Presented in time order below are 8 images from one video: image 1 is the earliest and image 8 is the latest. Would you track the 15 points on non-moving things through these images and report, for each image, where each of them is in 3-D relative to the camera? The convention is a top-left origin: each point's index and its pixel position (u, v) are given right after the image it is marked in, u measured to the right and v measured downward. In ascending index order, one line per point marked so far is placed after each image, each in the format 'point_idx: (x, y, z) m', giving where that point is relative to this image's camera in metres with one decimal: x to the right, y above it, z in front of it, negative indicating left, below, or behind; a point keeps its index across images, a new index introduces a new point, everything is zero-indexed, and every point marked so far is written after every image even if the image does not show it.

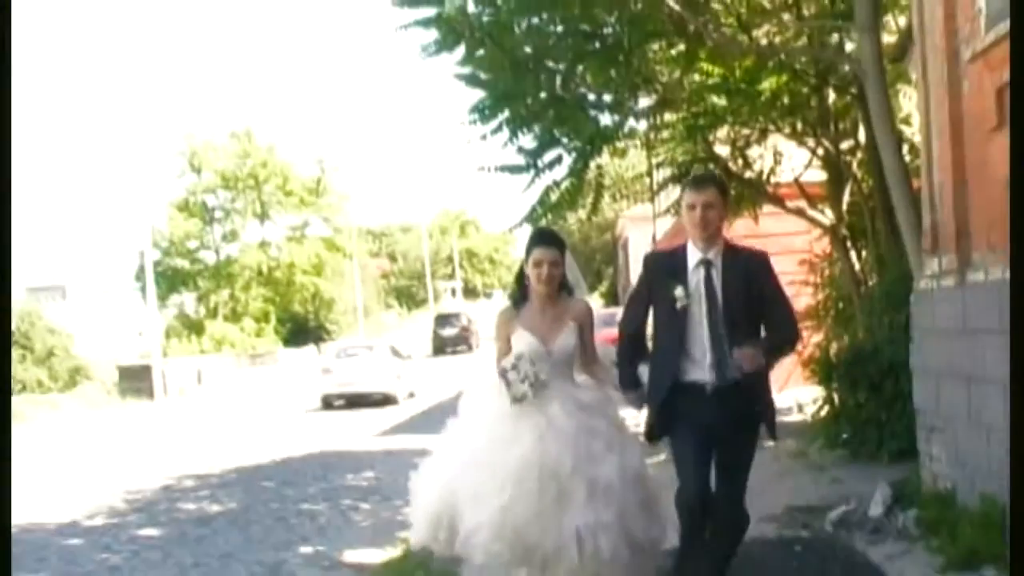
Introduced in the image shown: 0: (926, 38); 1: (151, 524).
0: (+1.8, +1.1, +7.0) m
1: (-2.5, -1.6, +11.1) m
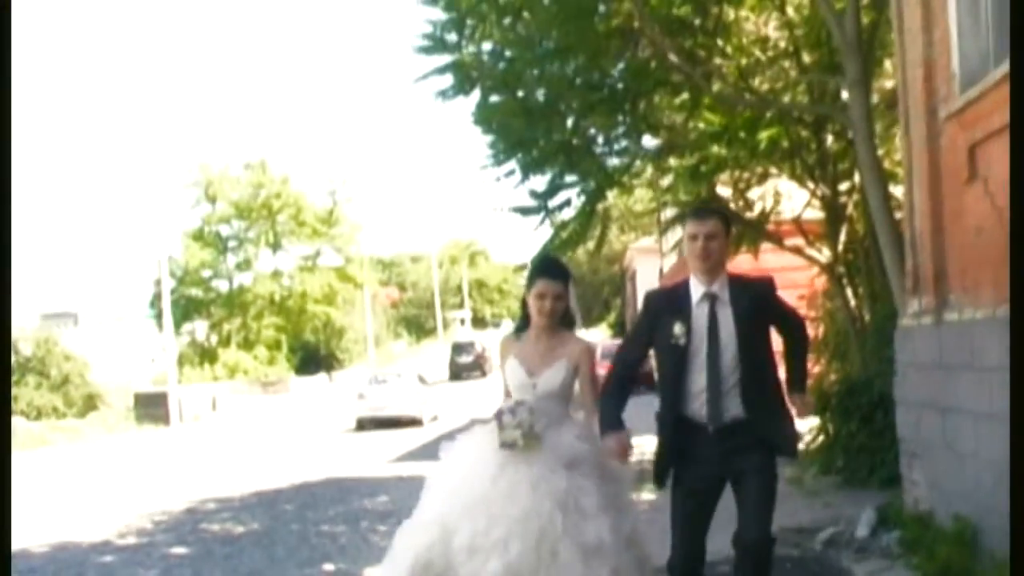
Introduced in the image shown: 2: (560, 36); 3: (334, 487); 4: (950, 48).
0: (+1.9, +0.9, +7.7) m
1: (-2.4, -1.9, +11.7) m
2: (+0.4, +1.7, +11.1) m
3: (-1.6, -1.8, +14.5) m
4: (+1.9, +1.0, +7.1) m
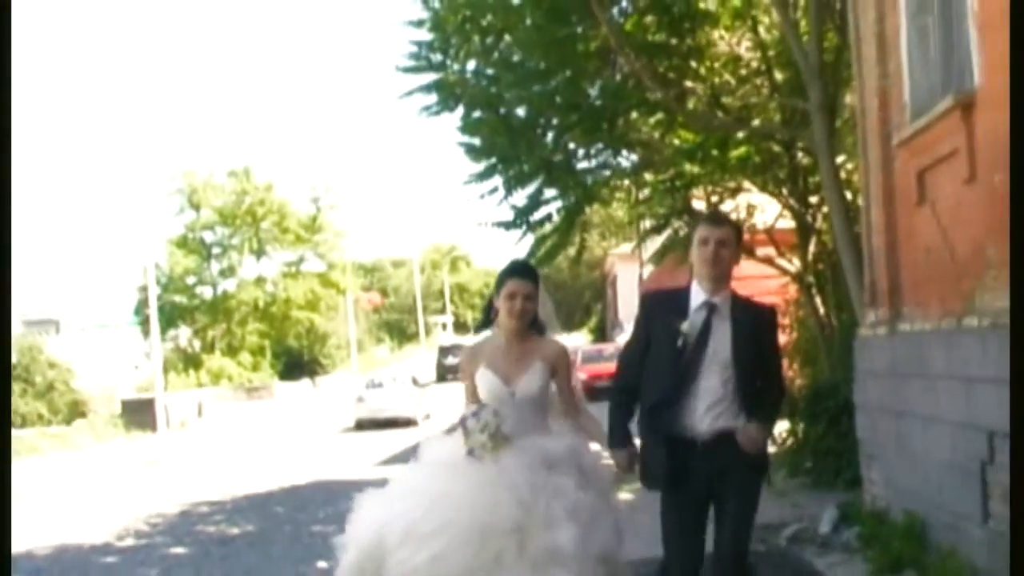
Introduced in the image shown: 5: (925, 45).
0: (+1.8, +0.9, +8.2) m
1: (-2.5, -1.9, +12.2) m
2: (+0.3, +1.6, +11.6) m
3: (-1.8, -1.9, +15.0) m
4: (+1.8, +1.0, +7.7) m
5: (+1.9, +1.1, +7.2) m
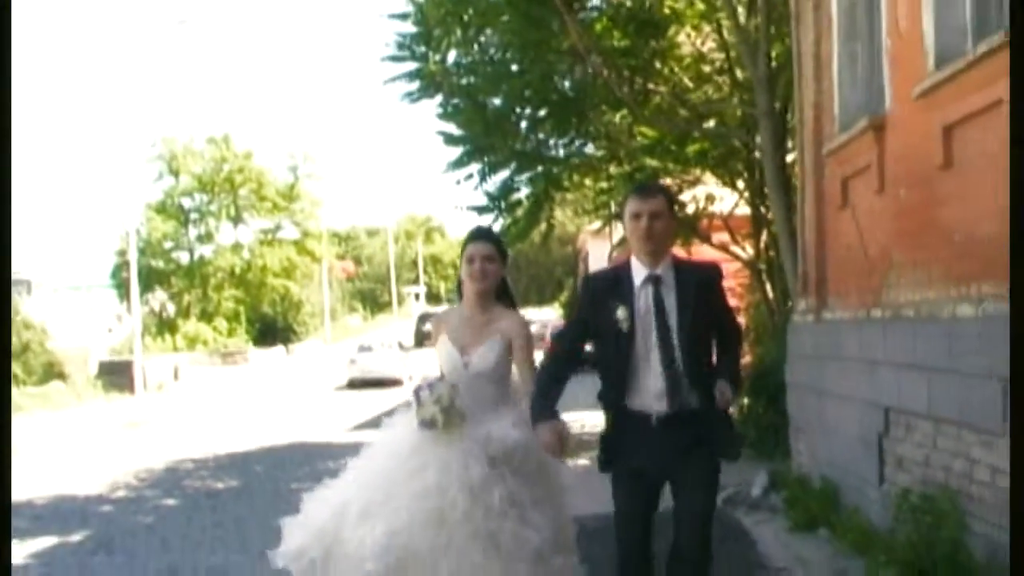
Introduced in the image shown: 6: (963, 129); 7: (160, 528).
0: (+1.7, +0.9, +9.2) m
1: (-2.8, -1.7, +13.2) m
2: (+0.1, +1.8, +12.6) m
3: (-2.1, -1.6, +16.0) m
4: (+1.7, +1.0, +8.7) m
5: (+1.7, +1.1, +8.2) m
6: (+1.6, +0.6, +5.8) m
7: (-2.4, -1.6, +11.1) m
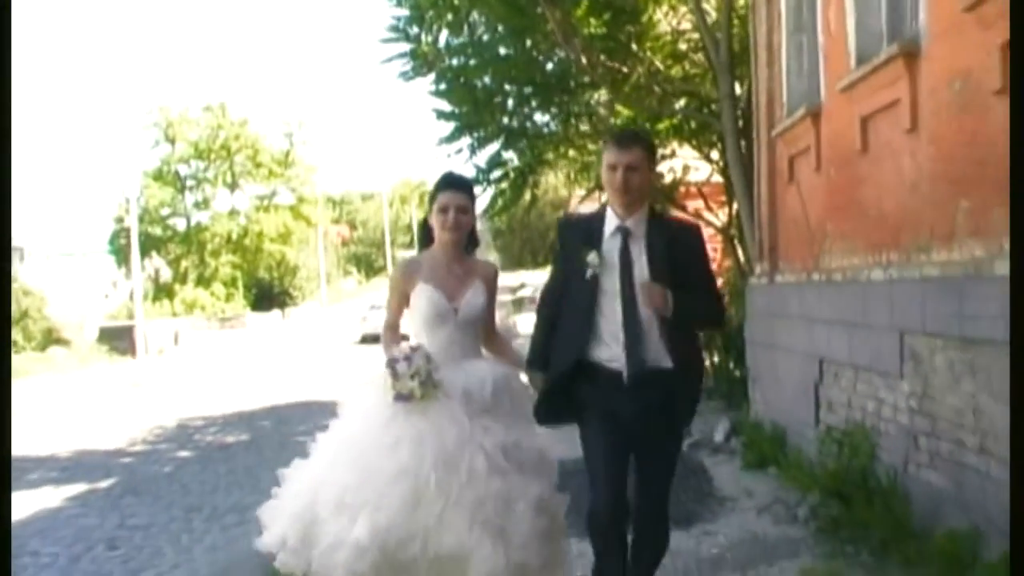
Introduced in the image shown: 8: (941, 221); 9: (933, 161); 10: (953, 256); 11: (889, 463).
0: (+1.6, +1.1, +10.2) m
1: (-2.9, -1.4, +14.2) m
2: (0.0, +2.1, +13.6) m
3: (-2.2, -1.3, +17.0) m
4: (+1.6, +1.2, +9.7) m
5: (+1.6, +1.3, +9.2) m
6: (+1.5, +0.7, +6.8) m
7: (-2.5, -1.4, +12.1) m
8: (+1.5, +0.2, +5.6) m
9: (+1.5, +0.5, +5.8) m
10: (+1.5, +0.1, +5.4) m
11: (+1.5, -0.7, +6.4) m
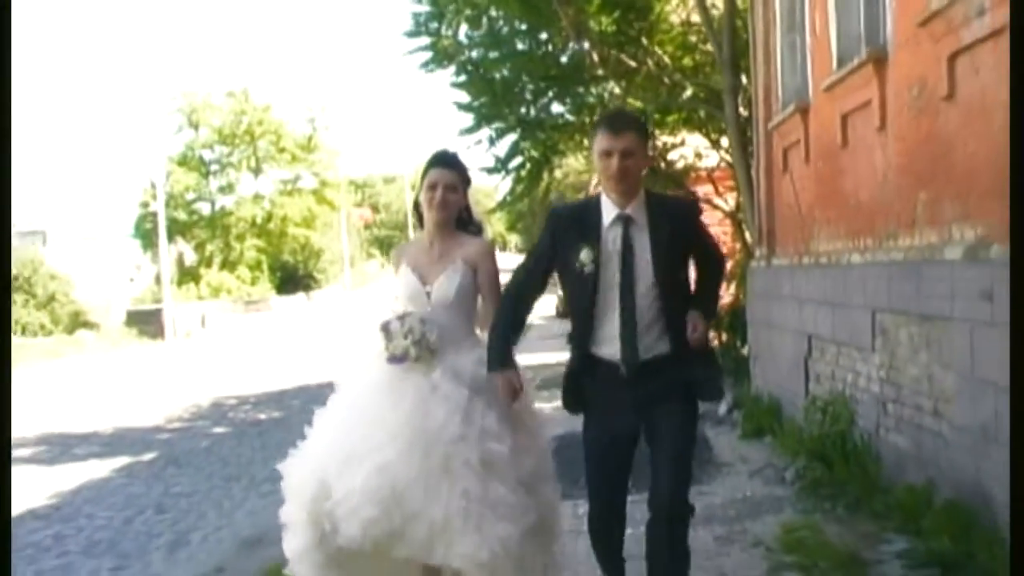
0: (+1.7, +1.2, +10.9) m
1: (-2.7, -1.3, +15.0) m
2: (+0.1, +2.2, +14.3) m
3: (-2.0, -1.1, +17.8) m
4: (+1.7, +1.3, +10.4) m
5: (+1.7, +1.4, +9.9) m
6: (+1.6, +0.8, +7.5) m
7: (-2.4, -1.3, +12.9) m
8: (+1.6, +0.3, +6.3) m
9: (+1.6, +0.5, +6.5) m
10: (+1.6, +0.2, +6.1) m
11: (+1.6, -0.6, +7.1) m
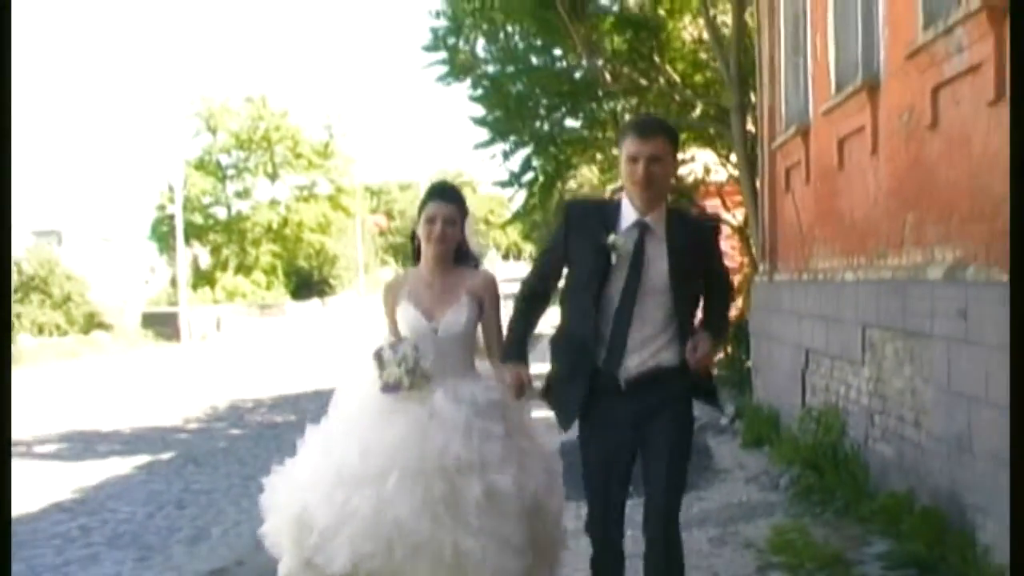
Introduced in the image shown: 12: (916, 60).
0: (+1.8, +1.1, +11.3) m
1: (-2.7, -1.3, +15.4) m
2: (+0.2, +2.1, +14.7) m
3: (-1.9, -1.2, +18.2) m
4: (+1.8, +1.2, +10.7) m
5: (+1.8, +1.3, +10.3) m
6: (+1.6, +0.7, +7.9) m
7: (-2.3, -1.3, +13.3) m
8: (+1.6, +0.2, +6.7) m
9: (+1.6, +0.5, +6.9) m
10: (+1.6, +0.1, +6.5) m
11: (+1.6, -0.7, +7.5) m
12: (+1.6, +0.9, +6.2) m
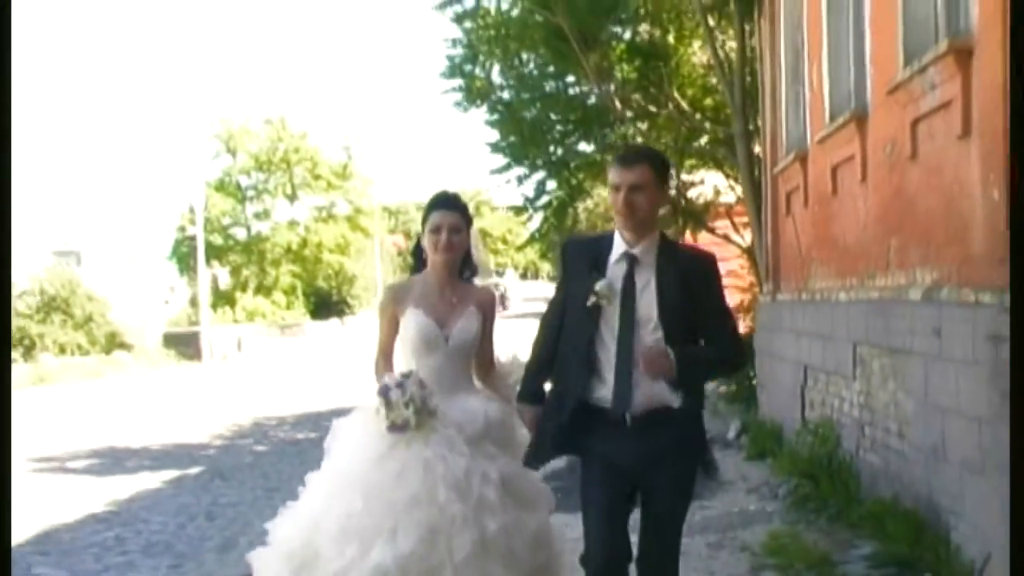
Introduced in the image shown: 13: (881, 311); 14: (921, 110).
0: (+1.9, +1.0, +11.7) m
1: (-2.5, -1.5, +15.9) m
2: (+0.4, +1.9, +15.1) m
3: (-1.7, -1.4, +18.7) m
4: (+1.9, +1.1, +11.2) m
5: (+1.9, +1.2, +10.7) m
6: (+1.7, +0.6, +8.3) m
7: (-2.2, -1.5, +13.8) m
8: (+1.7, +0.2, +7.1) m
9: (+1.7, +0.4, +7.3) m
10: (+1.6, 0.0, +6.9) m
11: (+1.6, -0.8, +7.9) m
12: (+1.6, +0.8, +6.7) m
13: (+1.6, -0.1, +7.1) m
14: (+1.6, +0.7, +6.2) m
